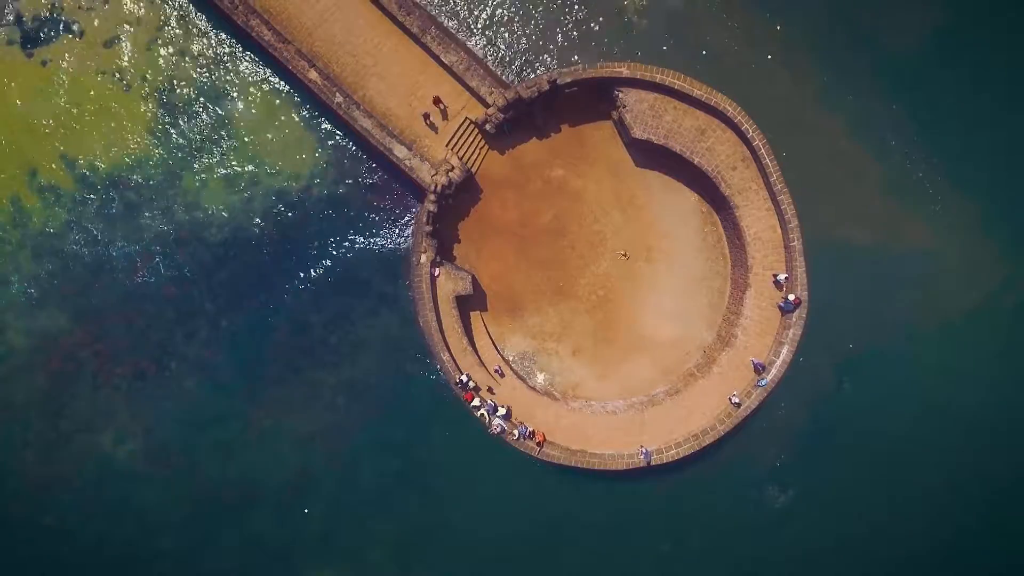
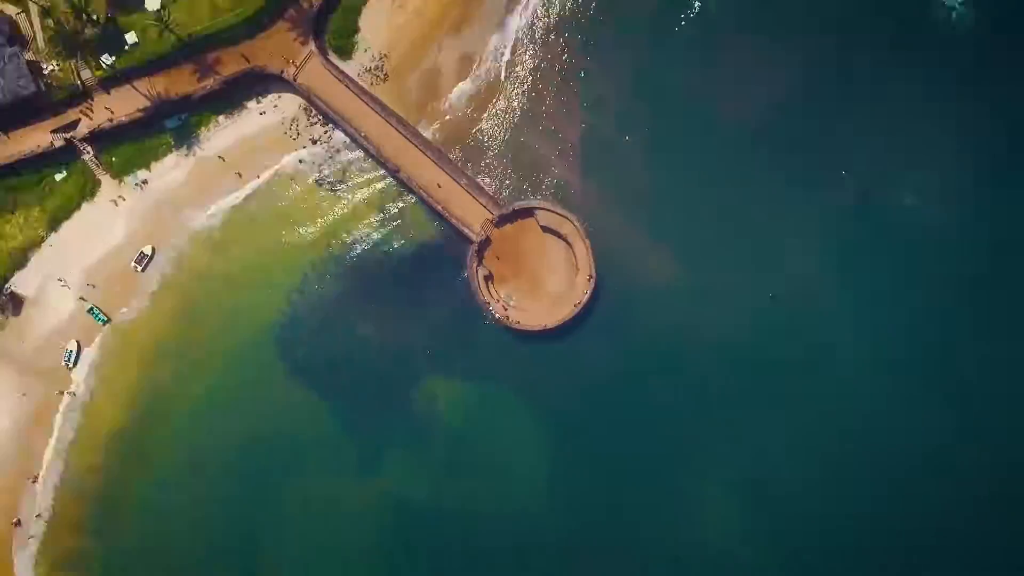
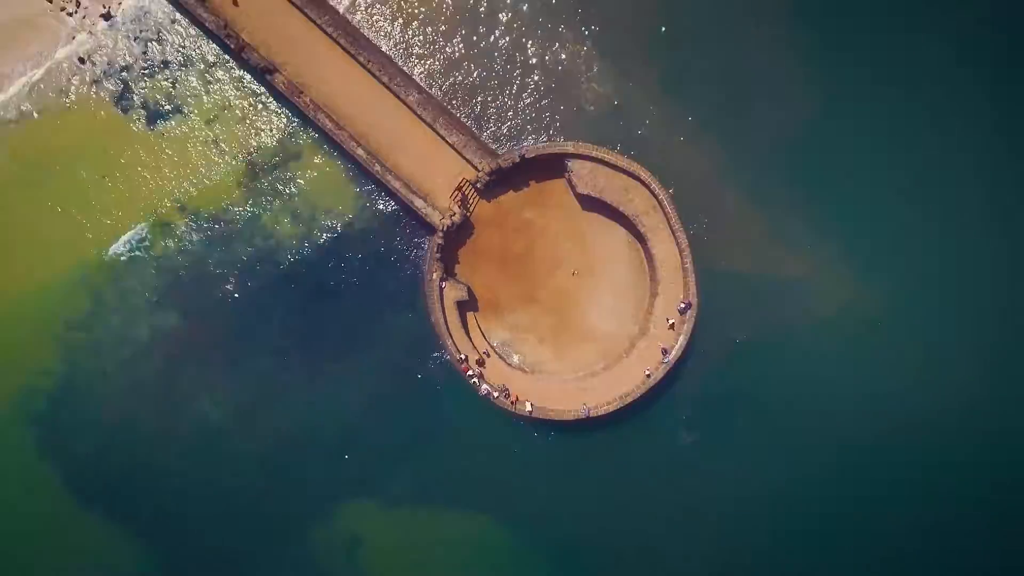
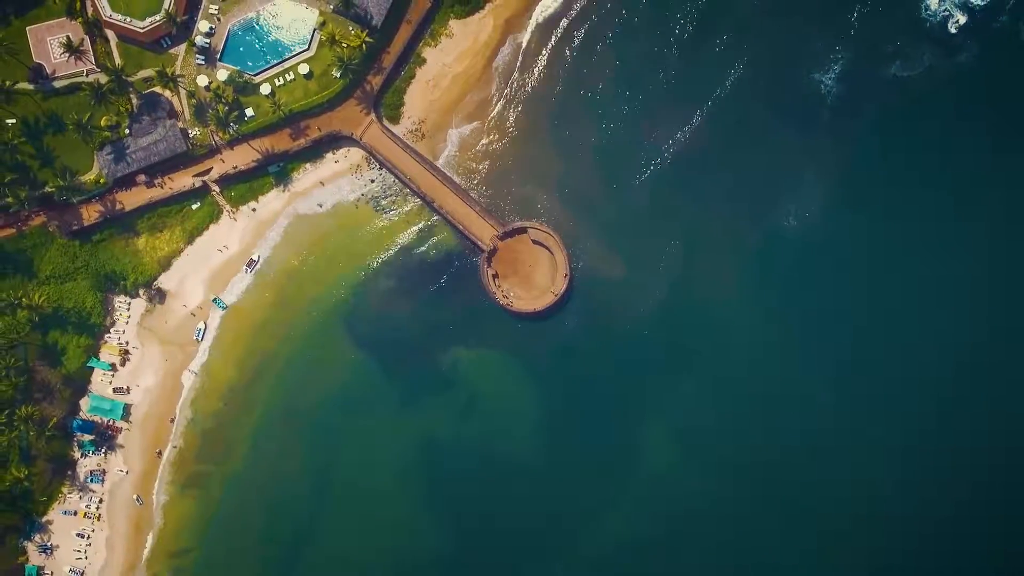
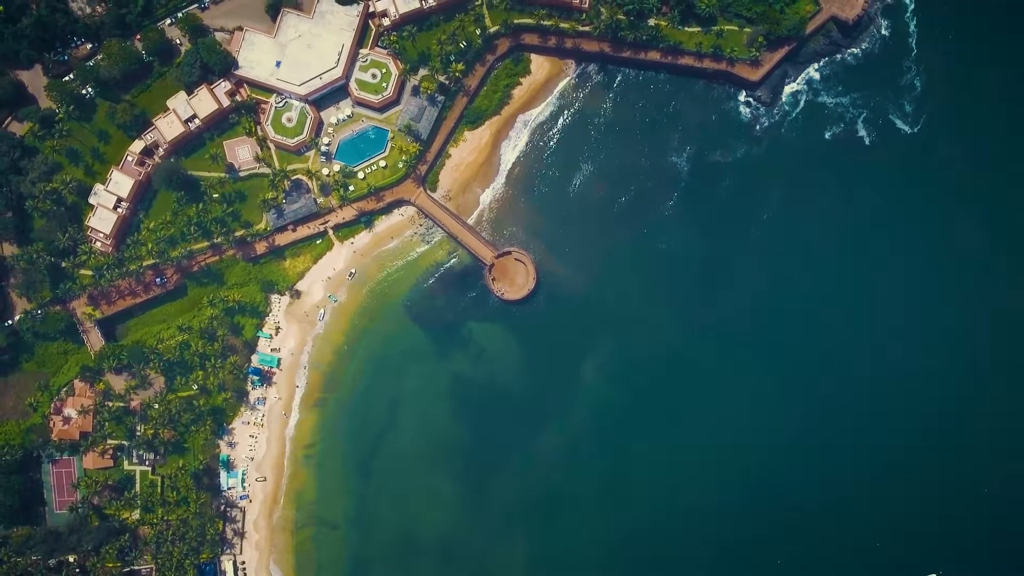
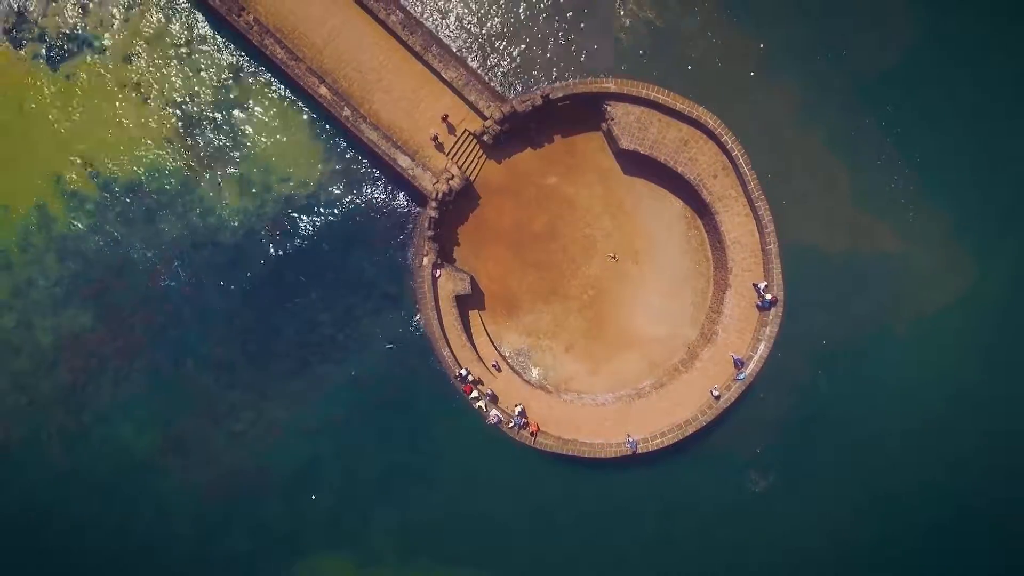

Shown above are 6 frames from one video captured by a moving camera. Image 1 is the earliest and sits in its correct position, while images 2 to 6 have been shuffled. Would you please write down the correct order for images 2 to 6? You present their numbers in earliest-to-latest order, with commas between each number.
6, 3, 2, 4, 5
